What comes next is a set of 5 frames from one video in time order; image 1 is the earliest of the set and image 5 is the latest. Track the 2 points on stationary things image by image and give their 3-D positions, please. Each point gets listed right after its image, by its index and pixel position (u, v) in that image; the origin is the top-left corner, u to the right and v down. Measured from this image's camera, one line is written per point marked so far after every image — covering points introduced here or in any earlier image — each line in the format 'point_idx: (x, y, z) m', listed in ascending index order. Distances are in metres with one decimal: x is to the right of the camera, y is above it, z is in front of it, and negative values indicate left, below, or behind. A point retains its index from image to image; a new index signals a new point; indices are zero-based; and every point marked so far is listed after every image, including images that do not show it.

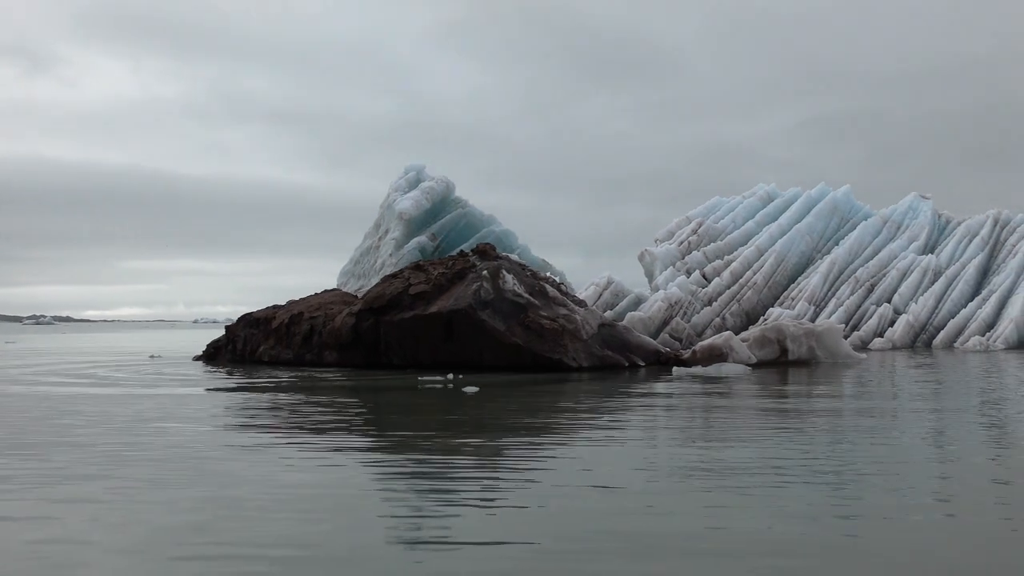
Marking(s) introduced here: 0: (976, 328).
0: (+9.2, -0.8, +18.6) m
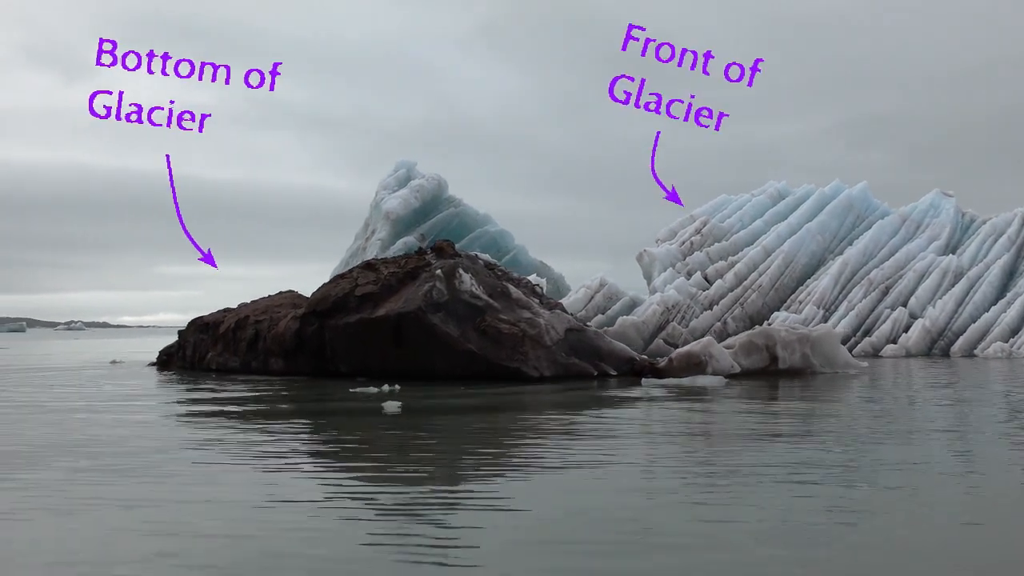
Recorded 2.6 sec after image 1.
0: (+8.9, -0.8, +17.1) m
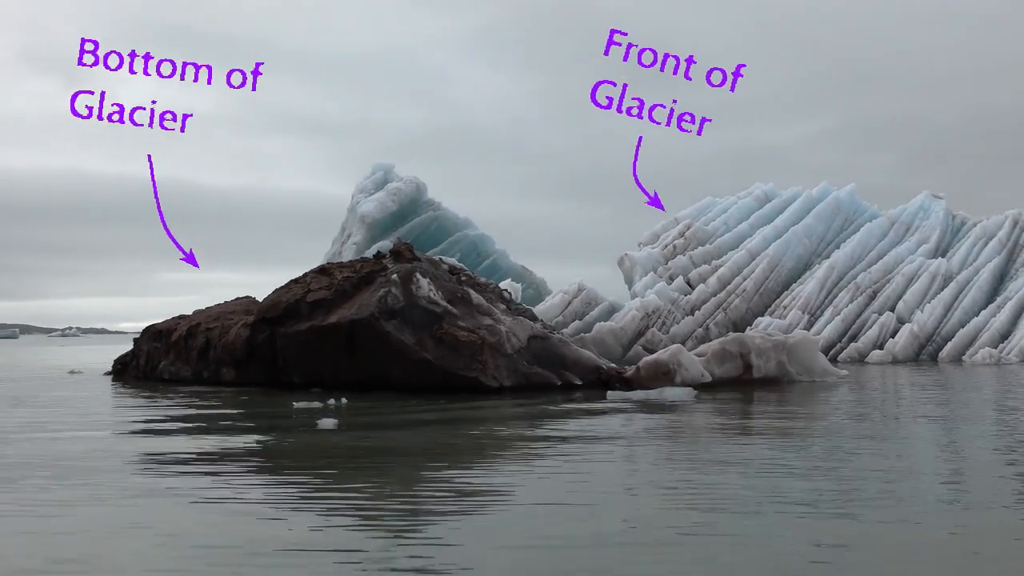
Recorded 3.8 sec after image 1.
0: (+8.4, -0.9, +16.5) m
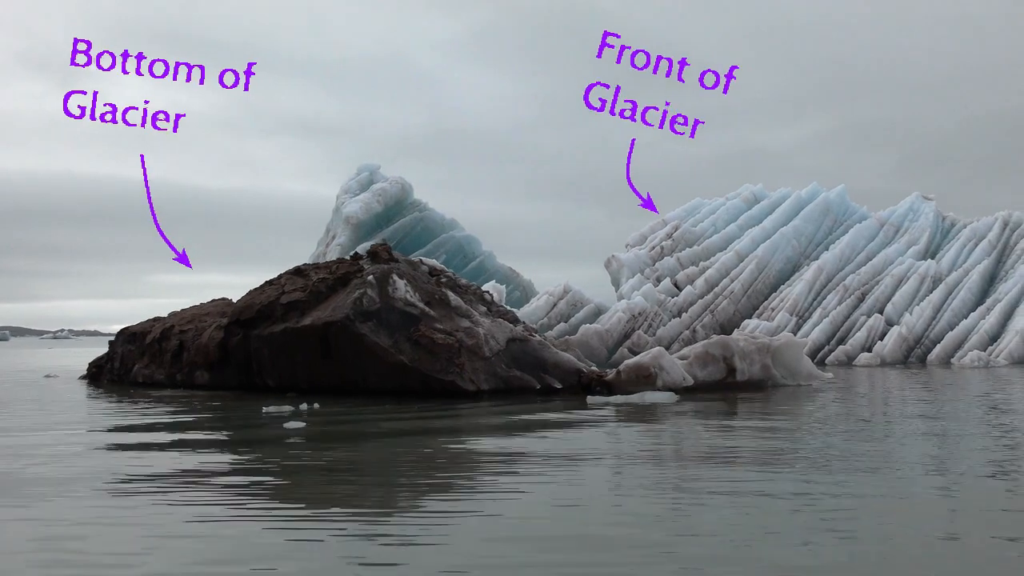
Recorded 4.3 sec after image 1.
0: (+8.2, -0.9, +16.4) m
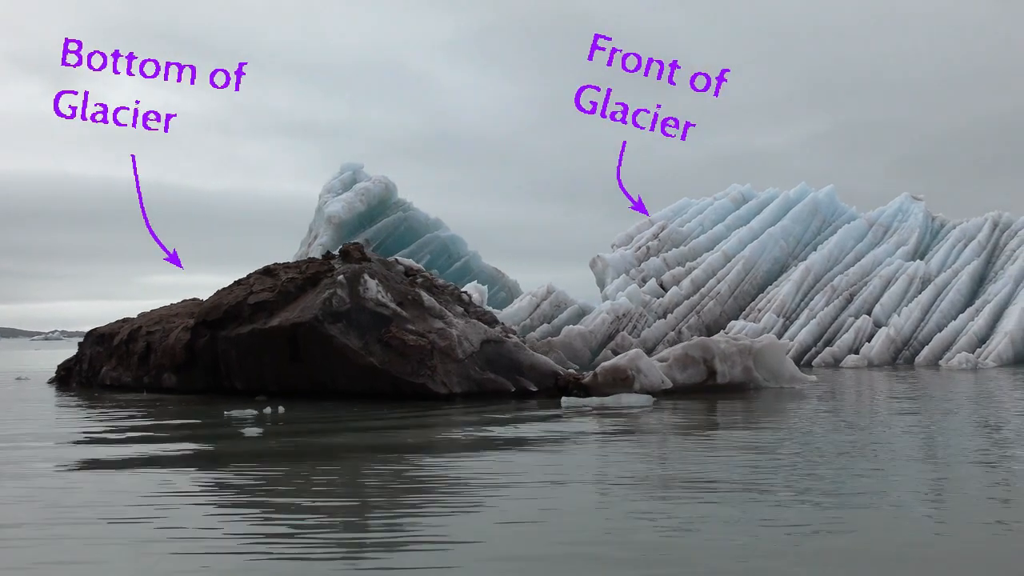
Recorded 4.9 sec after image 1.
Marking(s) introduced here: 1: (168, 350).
0: (+7.9, -0.9, +16.1) m
1: (-3.9, -0.7, +10.8) m
